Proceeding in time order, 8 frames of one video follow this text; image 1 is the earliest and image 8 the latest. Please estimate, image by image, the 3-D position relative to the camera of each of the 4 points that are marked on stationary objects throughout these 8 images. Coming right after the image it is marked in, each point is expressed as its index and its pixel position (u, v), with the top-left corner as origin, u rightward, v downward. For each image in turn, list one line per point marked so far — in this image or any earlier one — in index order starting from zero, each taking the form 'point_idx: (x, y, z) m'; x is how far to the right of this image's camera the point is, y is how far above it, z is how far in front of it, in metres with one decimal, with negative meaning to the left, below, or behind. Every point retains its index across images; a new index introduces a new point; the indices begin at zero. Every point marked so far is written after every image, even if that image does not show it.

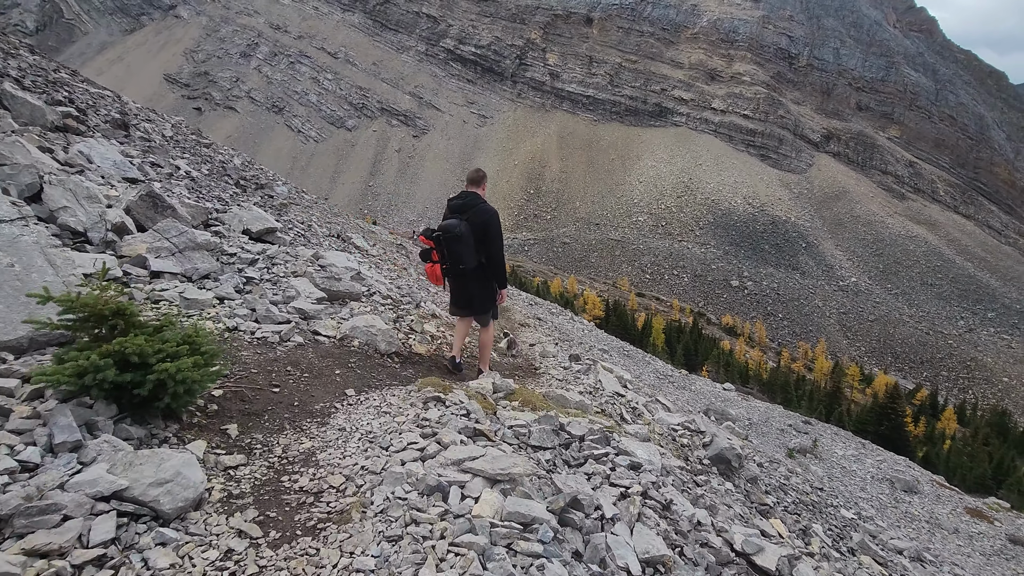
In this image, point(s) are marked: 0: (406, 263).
0: (-4.1, +1.0, +19.8) m
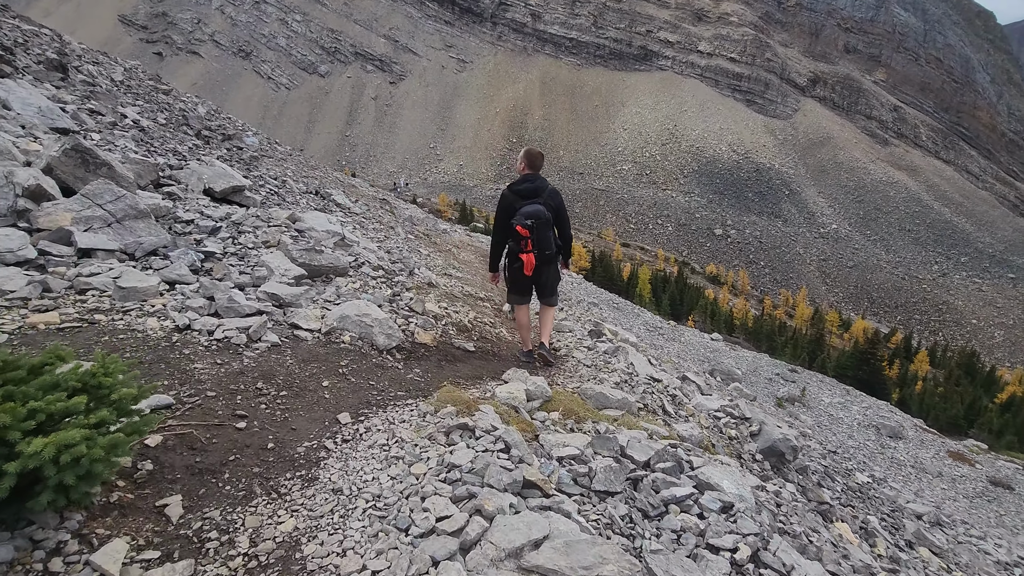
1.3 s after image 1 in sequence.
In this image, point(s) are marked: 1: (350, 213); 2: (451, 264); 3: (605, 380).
0: (-4.2, +2.4, +18.3) m
1: (-4.8, +2.2, +15.2) m
2: (-1.8, +0.7, +14.6) m
3: (+1.1, -1.1, +6.0) m
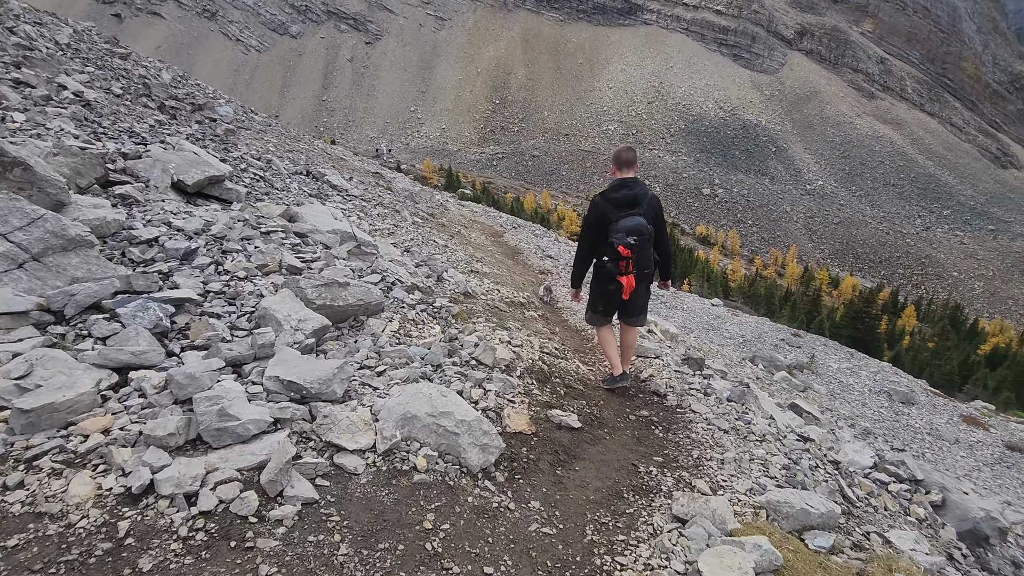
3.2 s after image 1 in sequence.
0: (-3.7, +2.7, +16.0) m
1: (-4.1, +2.3, +13.0) m
2: (-1.1, +0.9, +12.6) m
3: (+2.1, -1.4, +4.2) m
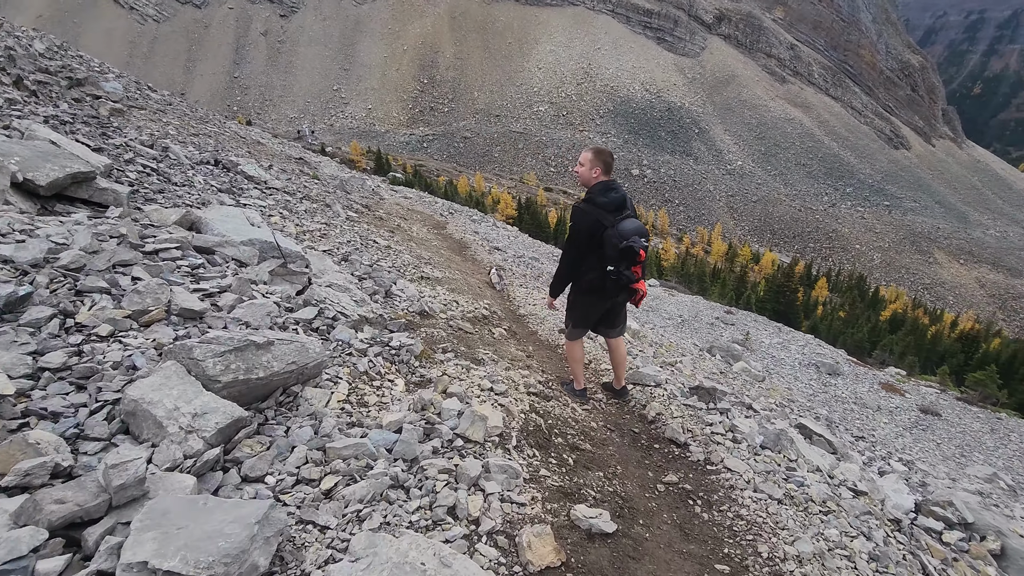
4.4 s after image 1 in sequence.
0: (-5.1, +2.6, +14.1) m
1: (-5.2, +2.1, +11.1) m
2: (-2.1, +0.8, +11.1) m
3: (+2.2, -1.7, +3.3) m
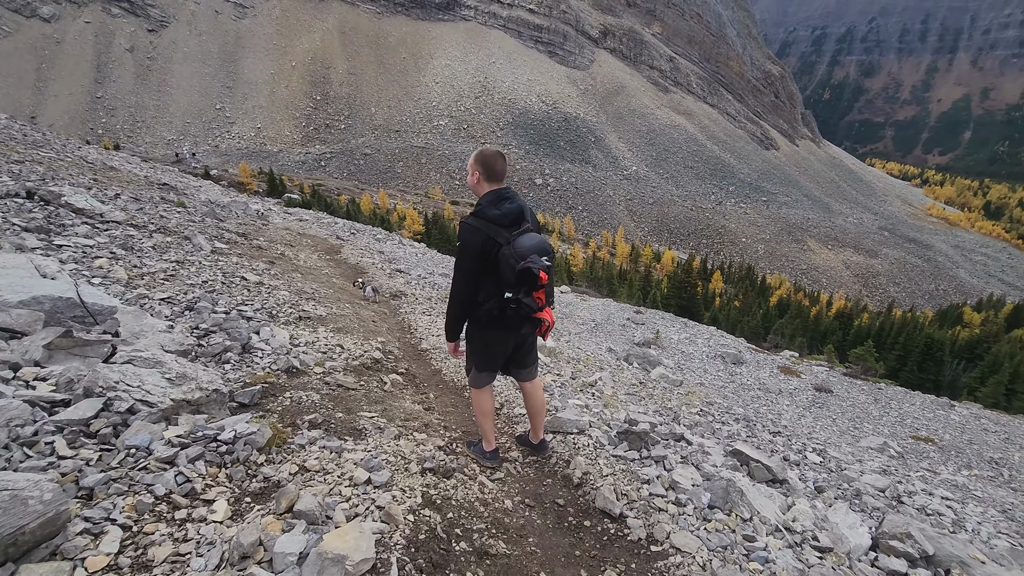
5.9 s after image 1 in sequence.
0: (-7.7, +1.5, +12.1) m
1: (-7.2, +1.1, +9.1) m
2: (-4.0, 0.0, +9.6) m
3: (+1.7, -1.8, +2.5) m
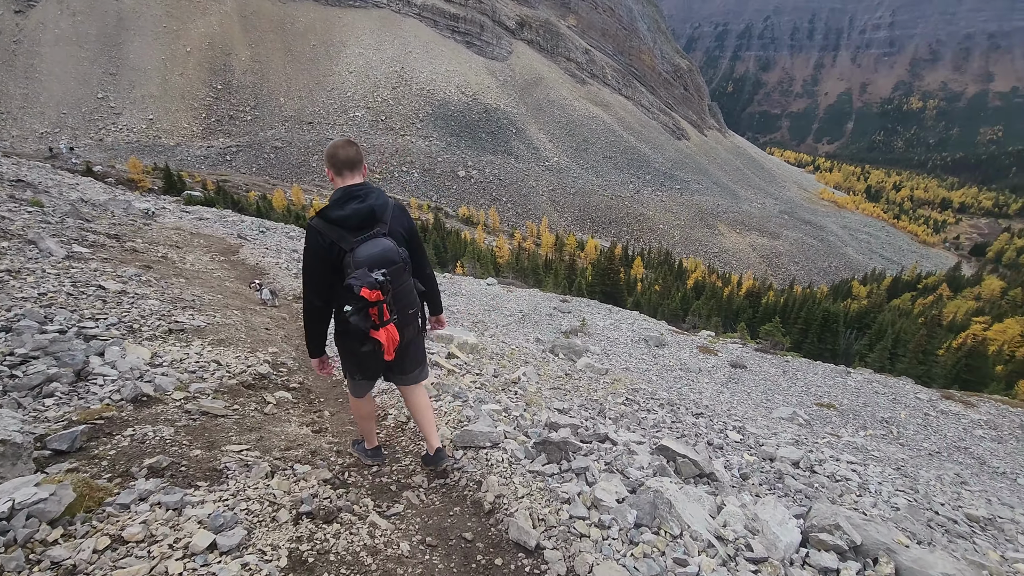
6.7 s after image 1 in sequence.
0: (-9.5, +1.3, +10.3) m
1: (-8.6, +0.8, +7.3) m
2: (-5.5, -0.1, +8.3) m
3: (+1.2, -1.8, +2.1) m
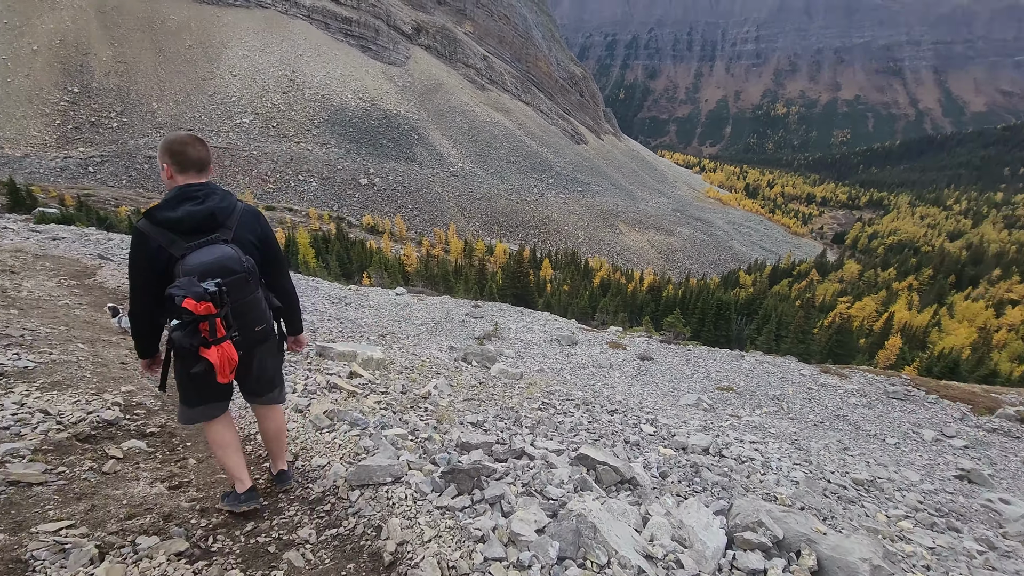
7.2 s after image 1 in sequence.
0: (-11.2, +0.6, +8.1) m
1: (-9.7, +0.2, +5.3) m
2: (-6.8, -0.5, +6.8) m
3: (+0.9, -1.7, +1.8) m
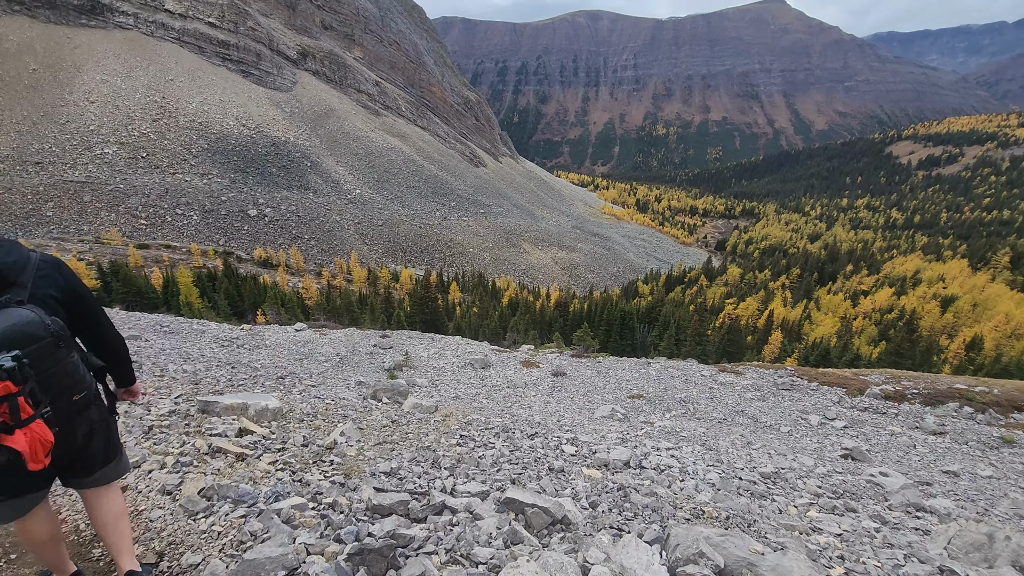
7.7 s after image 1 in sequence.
0: (-12.4, -0.6, +5.6) m
1: (-10.5, -0.8, +3.1) m
2: (-7.8, -1.4, +5.0) m
3: (+0.8, -1.8, +1.5) m
